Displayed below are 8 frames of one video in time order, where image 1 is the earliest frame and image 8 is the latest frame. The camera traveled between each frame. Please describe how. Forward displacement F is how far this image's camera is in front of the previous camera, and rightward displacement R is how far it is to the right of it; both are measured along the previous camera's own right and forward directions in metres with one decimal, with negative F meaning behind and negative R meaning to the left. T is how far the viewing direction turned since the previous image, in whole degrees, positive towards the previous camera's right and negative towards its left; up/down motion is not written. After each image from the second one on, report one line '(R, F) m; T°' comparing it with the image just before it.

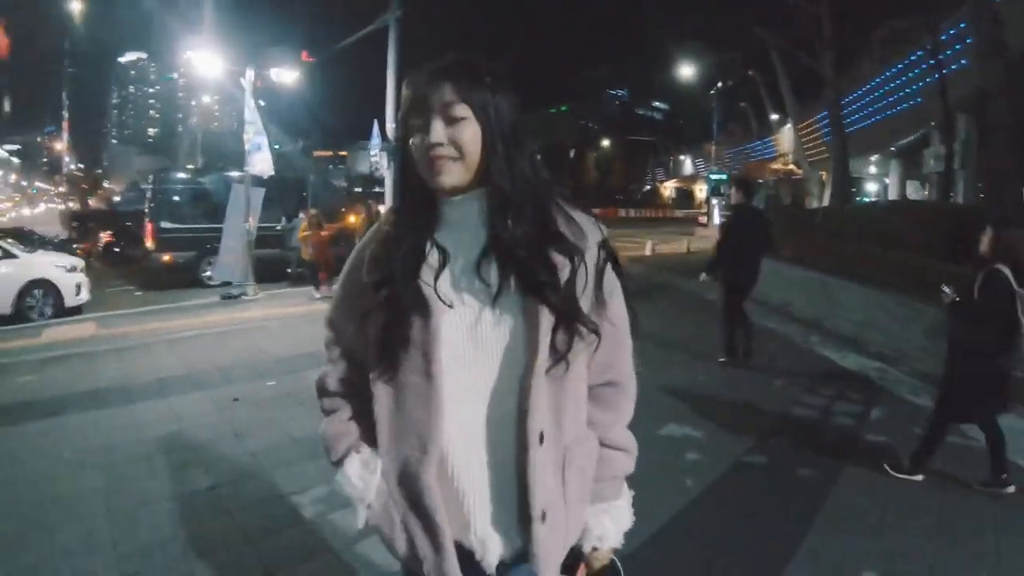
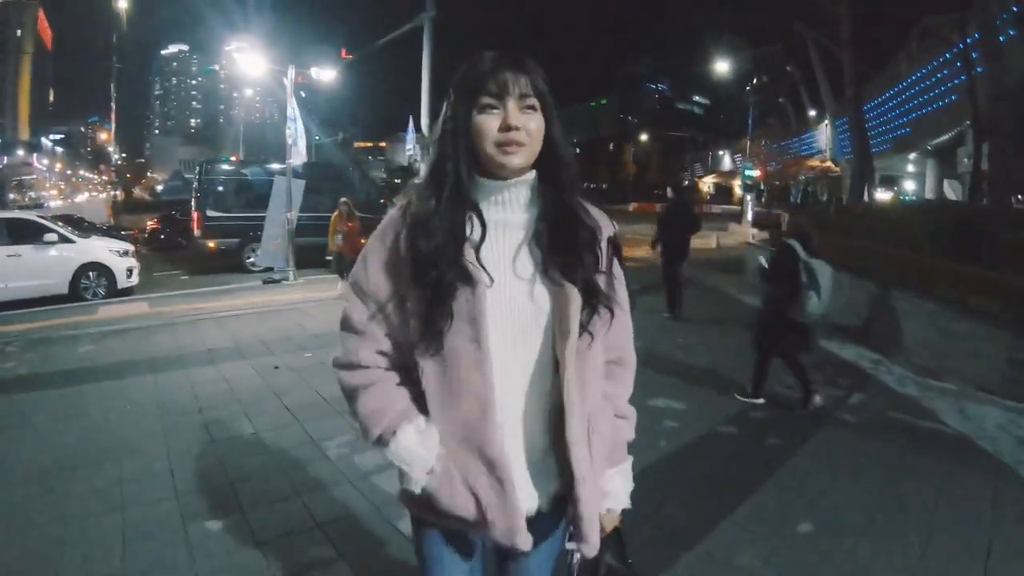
(+0.2, -0.7) m; -2°
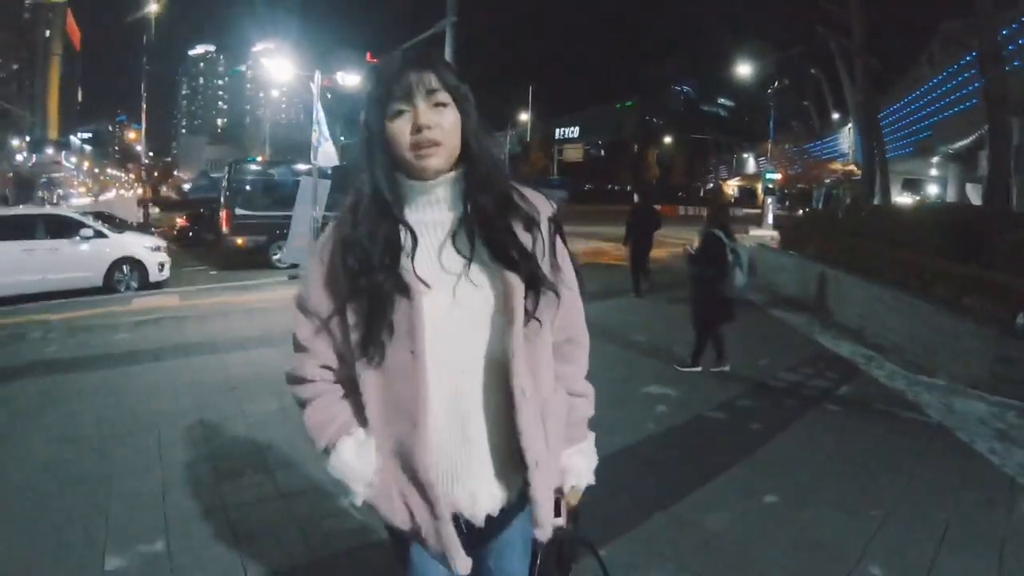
(+0.1, -0.5) m; -2°
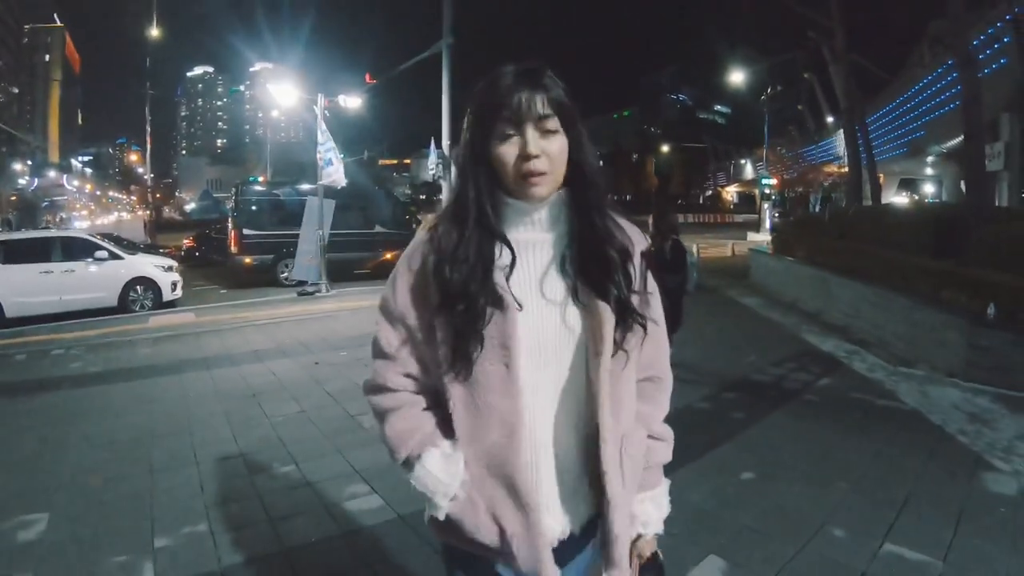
(0.0, -0.5) m; 0°
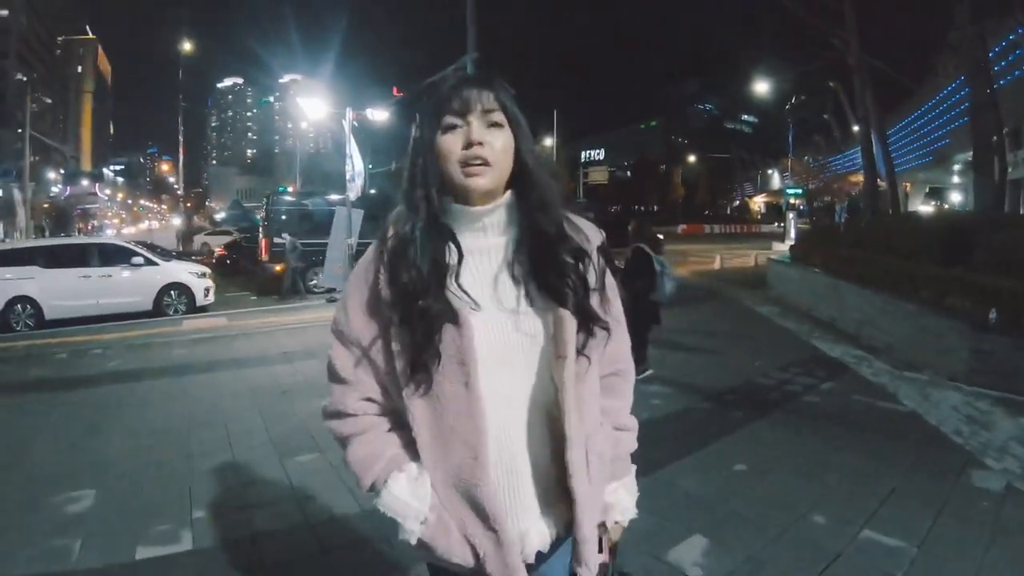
(+0.1, -0.4) m; -2°
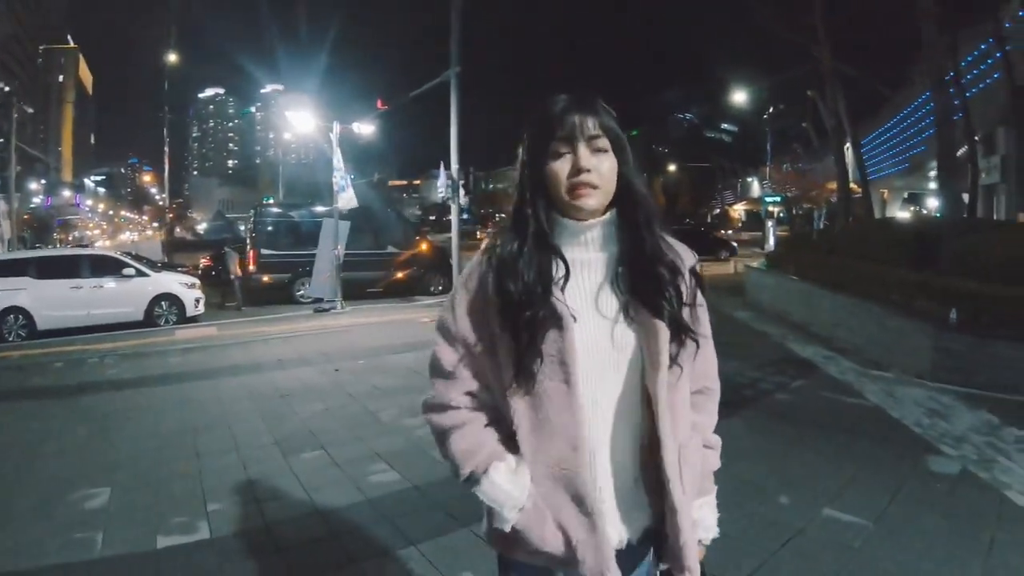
(0.0, -0.4) m; +1°
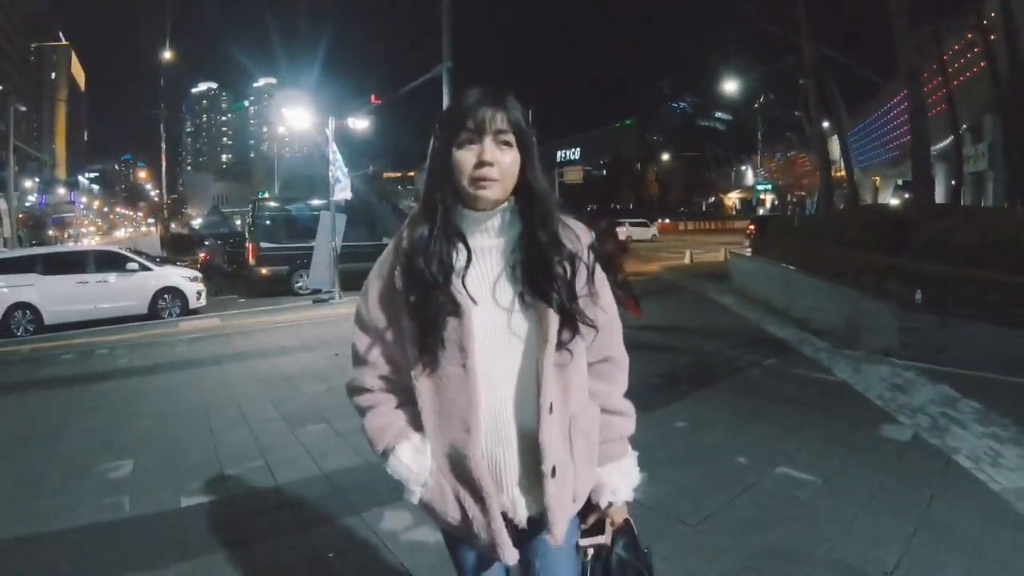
(+0.1, -0.5) m; 0°
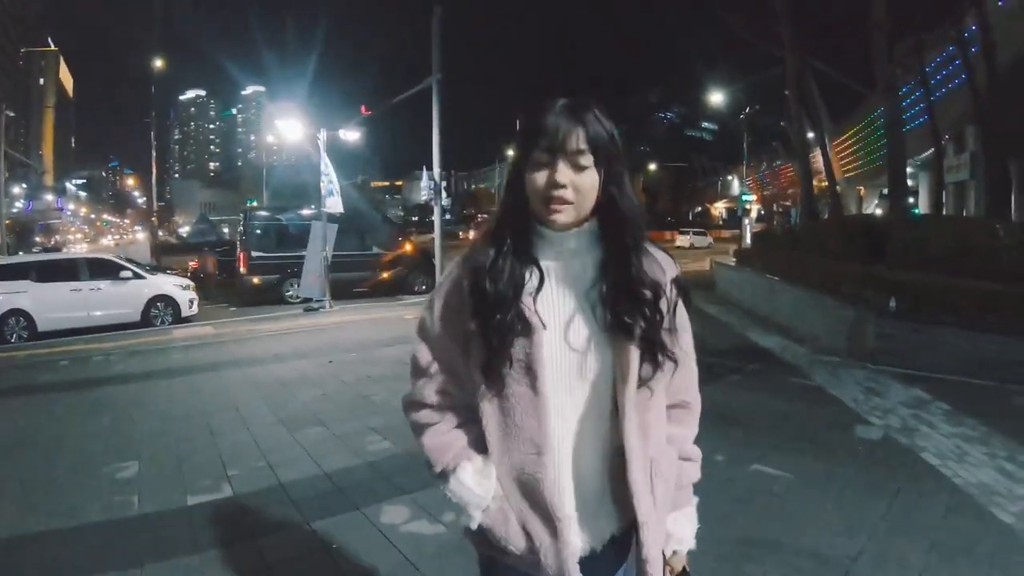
(0.0, -0.3) m; +1°
